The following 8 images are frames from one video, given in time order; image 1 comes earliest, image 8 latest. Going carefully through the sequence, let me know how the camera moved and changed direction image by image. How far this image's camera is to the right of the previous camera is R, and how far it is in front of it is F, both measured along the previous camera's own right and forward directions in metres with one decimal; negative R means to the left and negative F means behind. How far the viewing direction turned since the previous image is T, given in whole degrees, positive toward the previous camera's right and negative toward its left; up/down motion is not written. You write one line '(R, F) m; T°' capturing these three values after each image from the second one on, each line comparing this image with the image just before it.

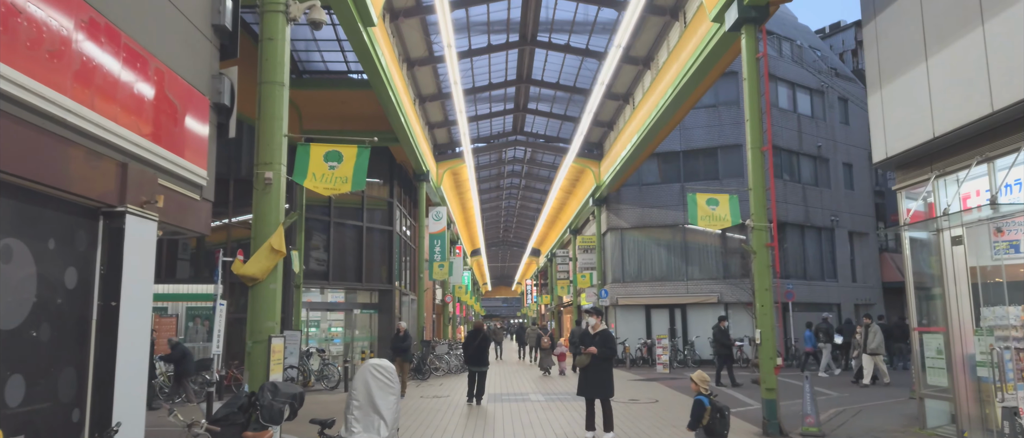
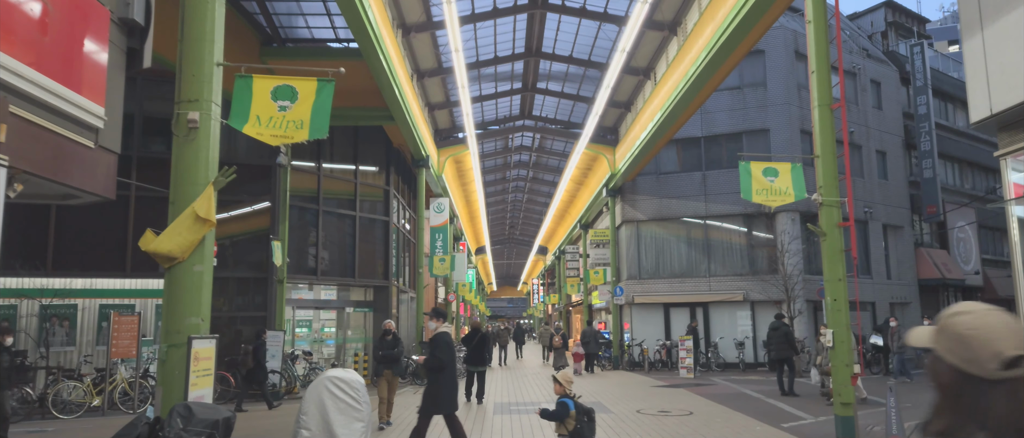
(-0.1, +1.9) m; 0°
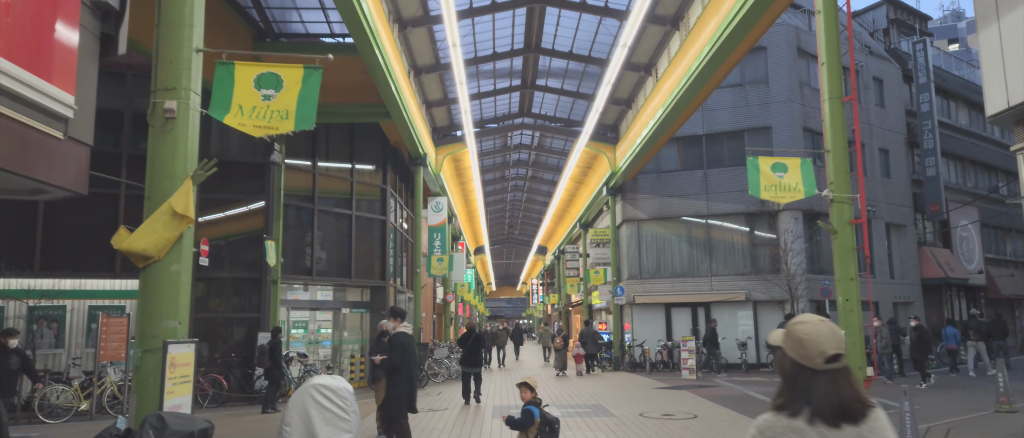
(0.0, +0.3) m; 0°
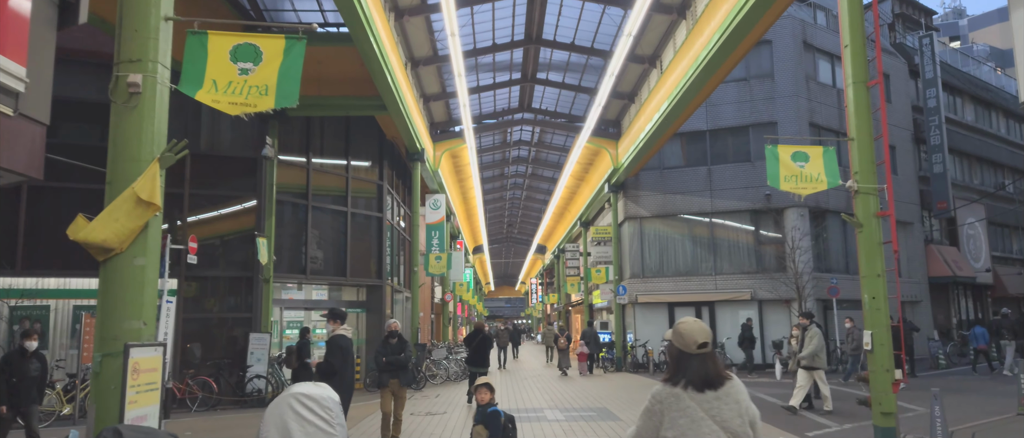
(0.0, +0.5) m; 0°
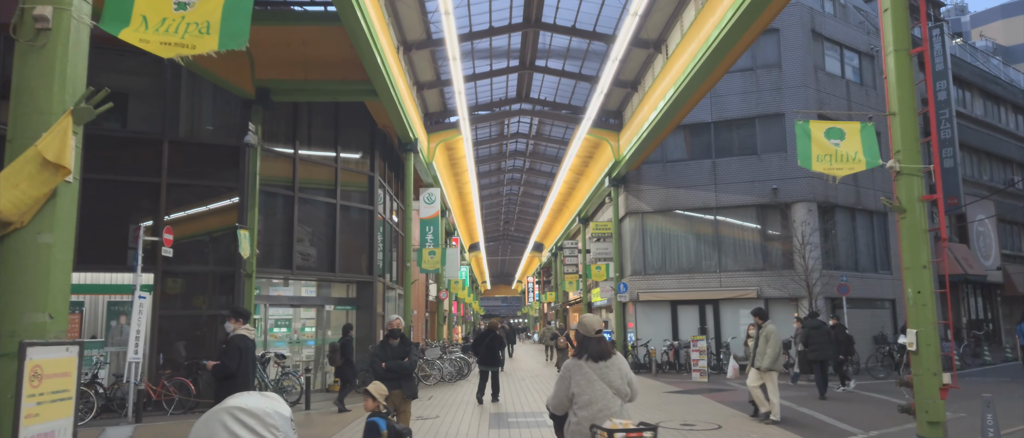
(0.0, +0.8) m; 0°
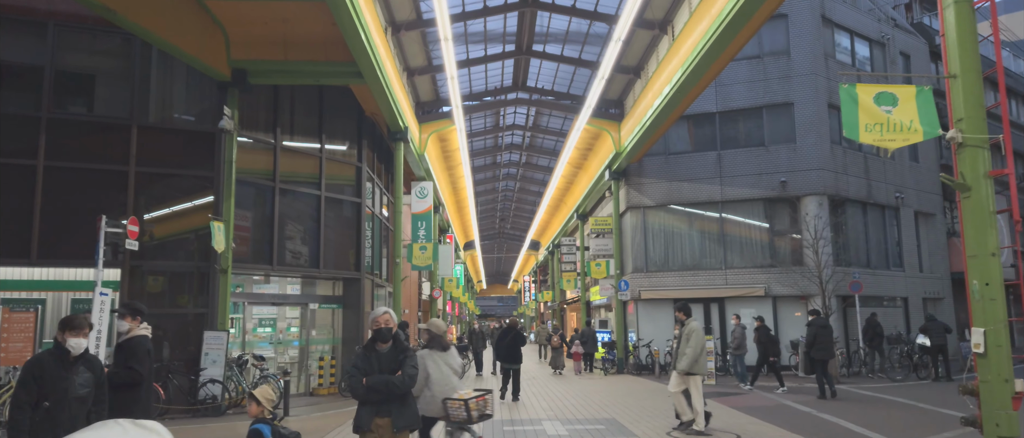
(0.0, +1.0) m; 0°
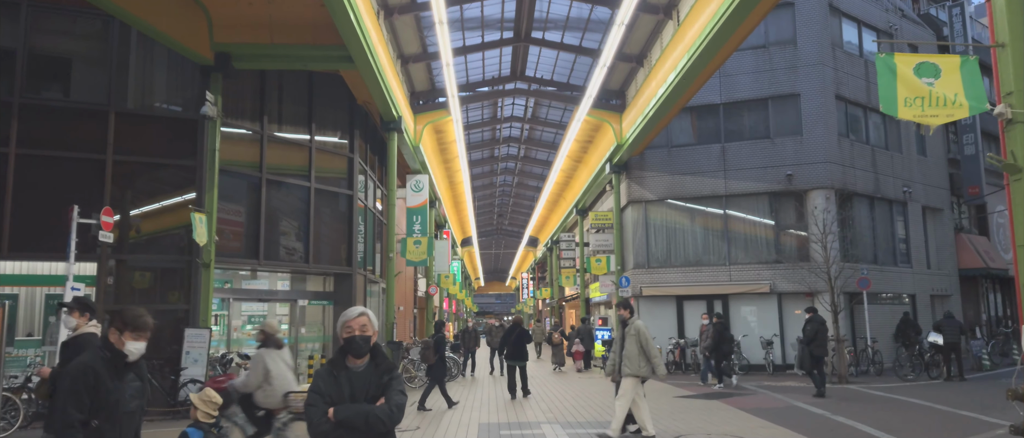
(0.0, +0.6) m; 0°
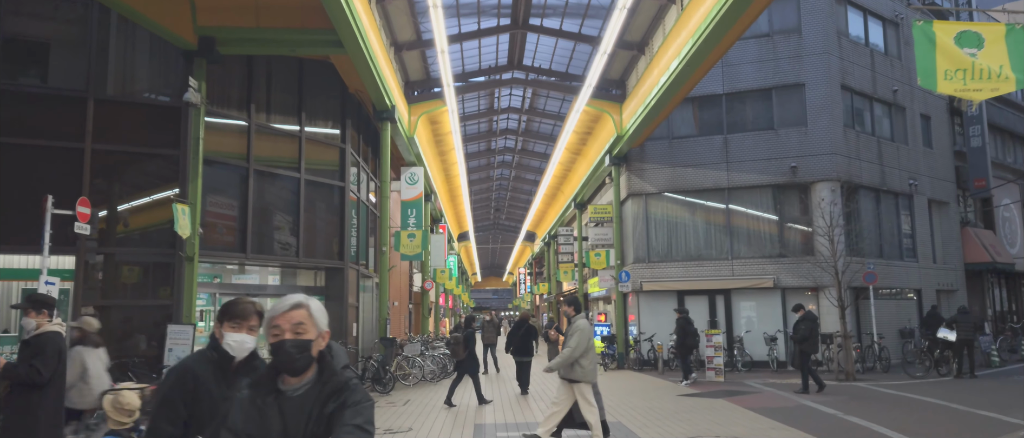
(0.0, +0.5) m; 0°
